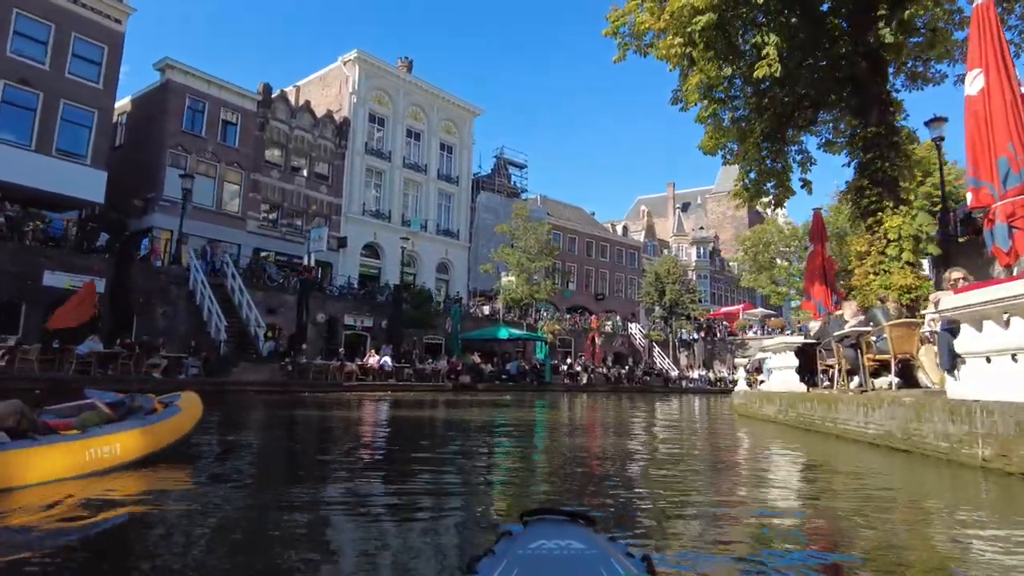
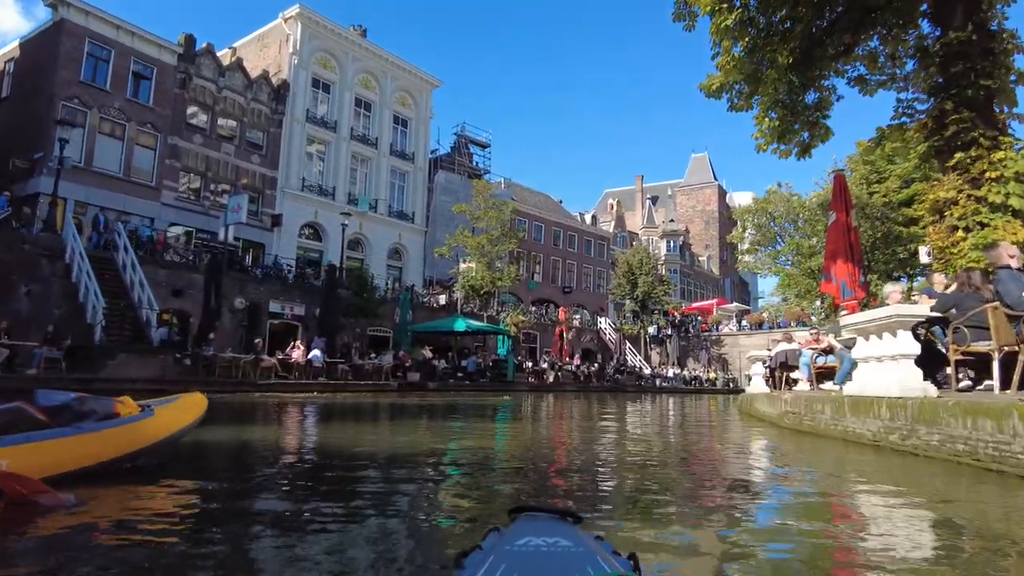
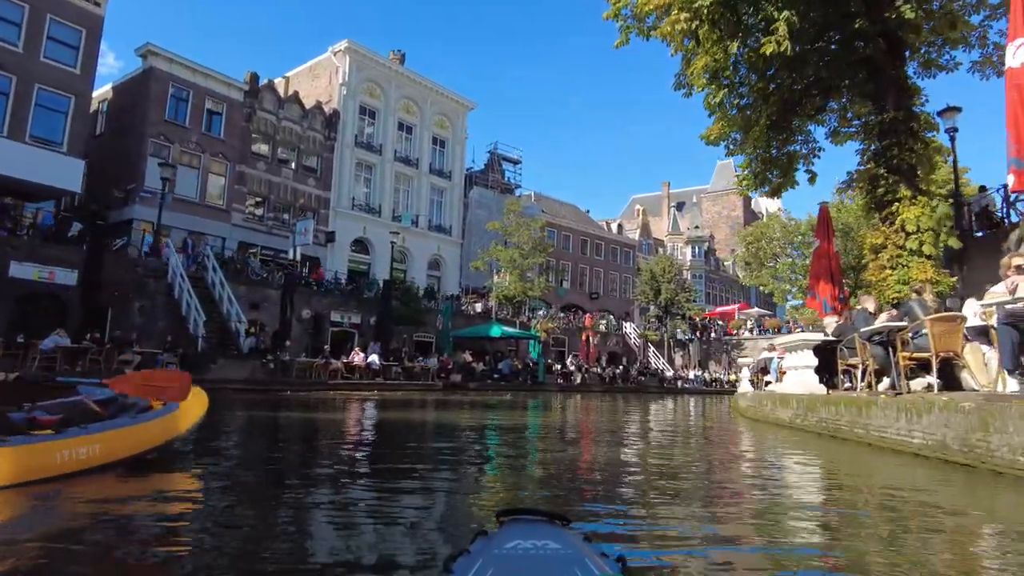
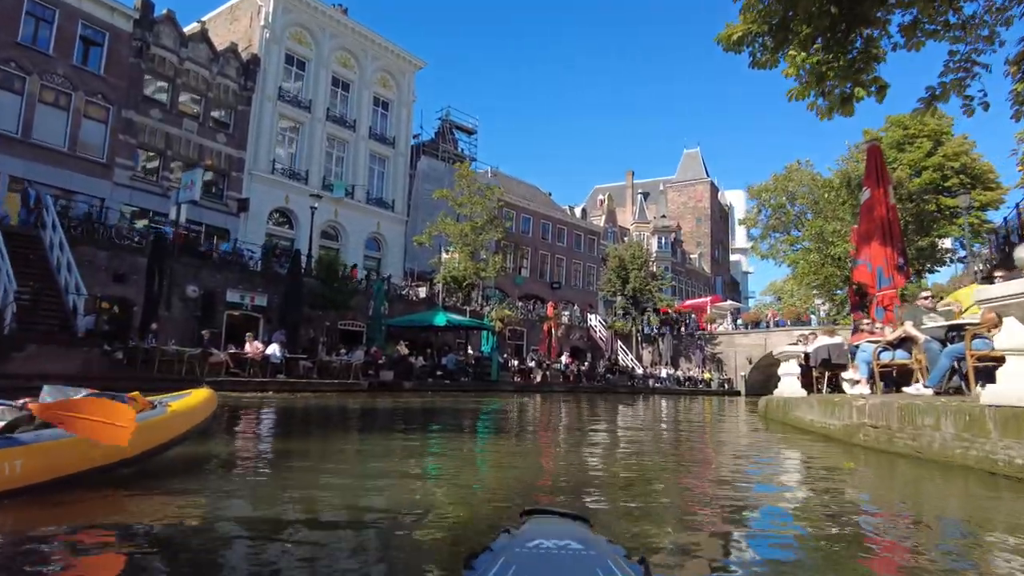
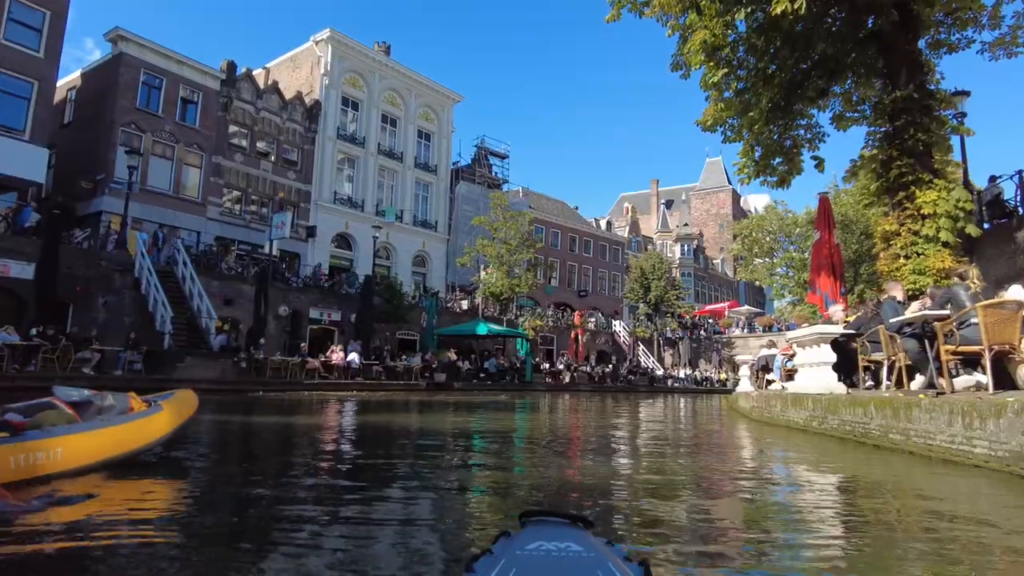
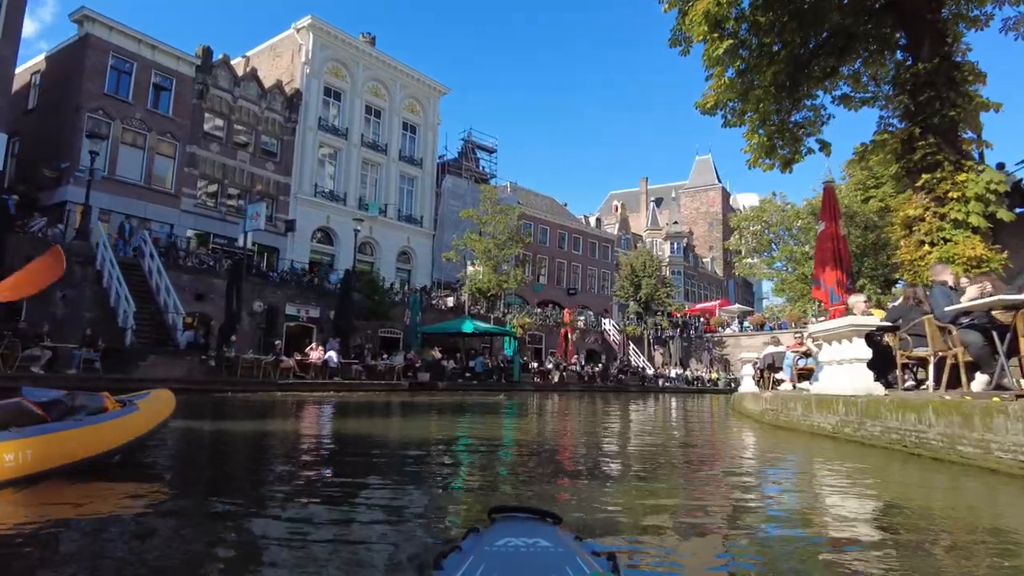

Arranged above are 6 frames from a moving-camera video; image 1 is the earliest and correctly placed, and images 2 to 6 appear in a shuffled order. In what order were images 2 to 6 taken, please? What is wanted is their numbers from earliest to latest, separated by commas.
3, 5, 6, 2, 4
